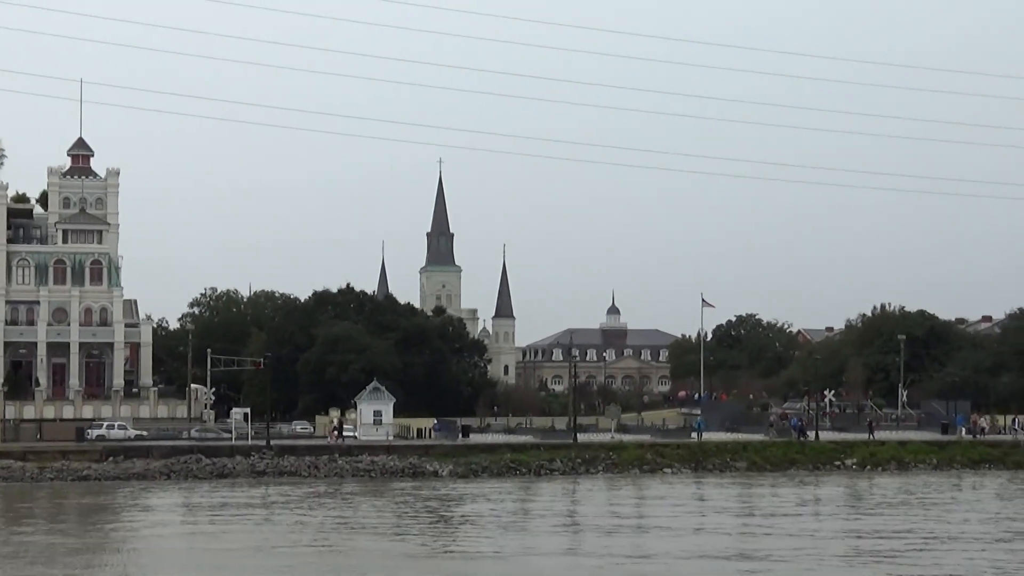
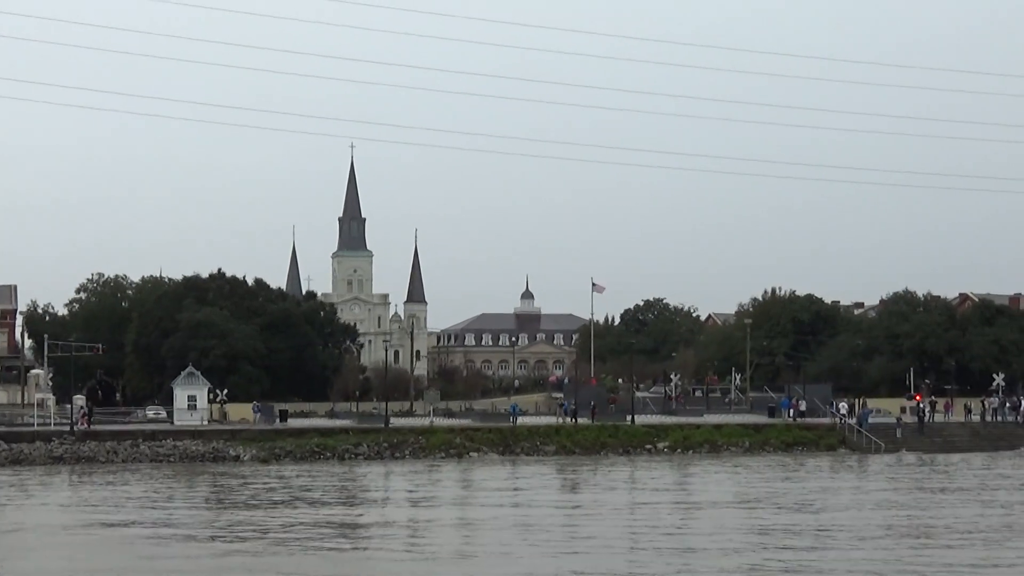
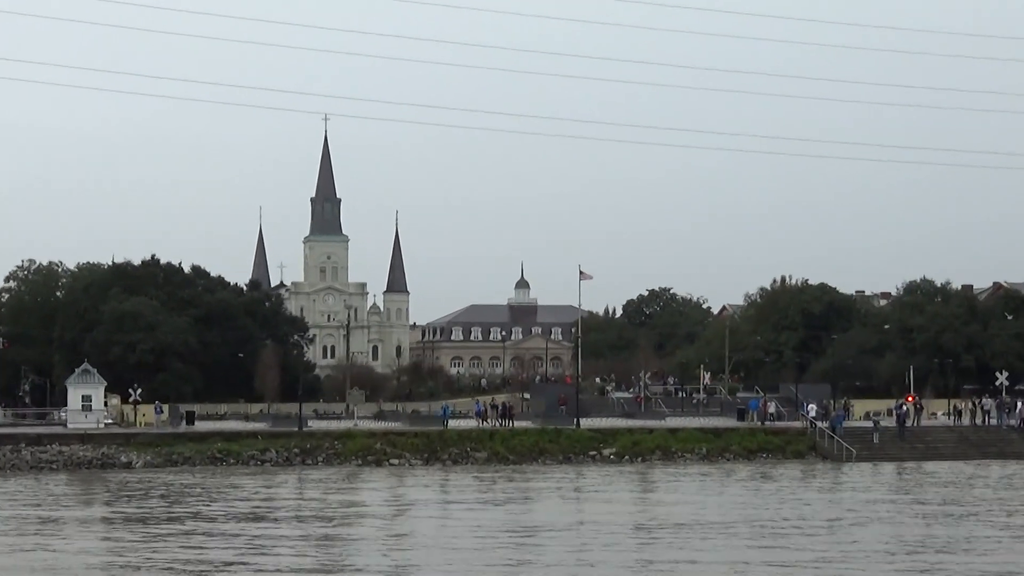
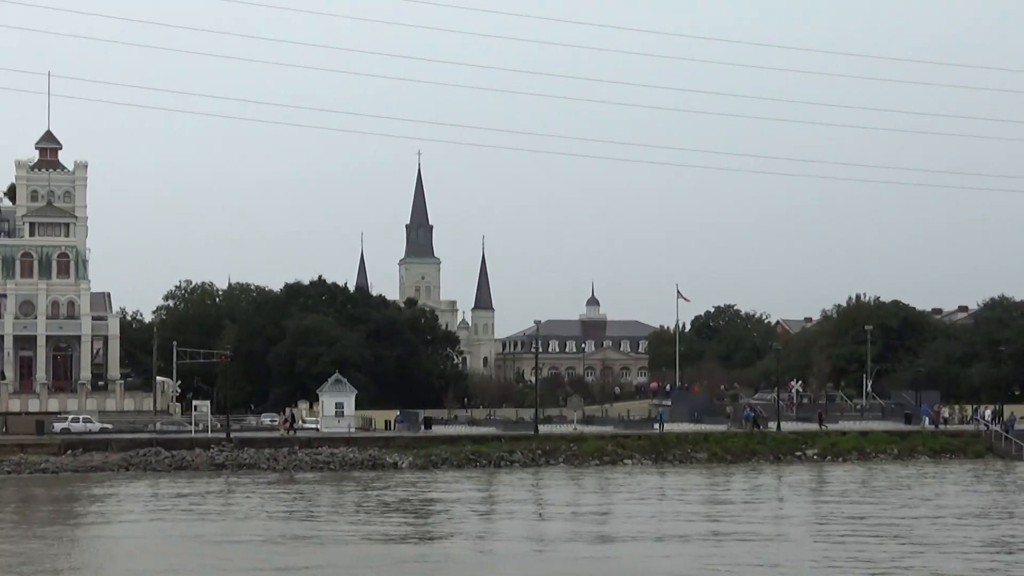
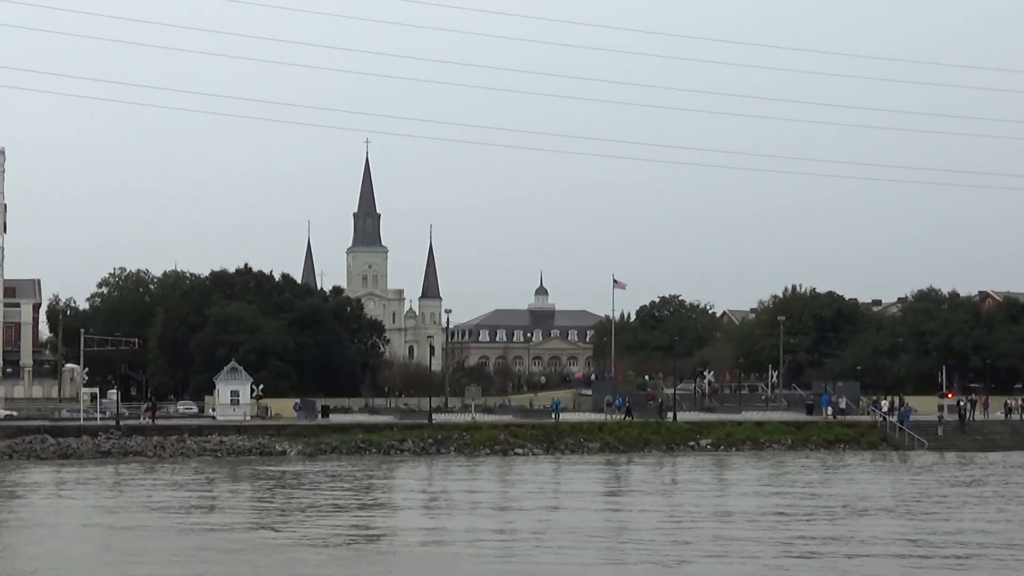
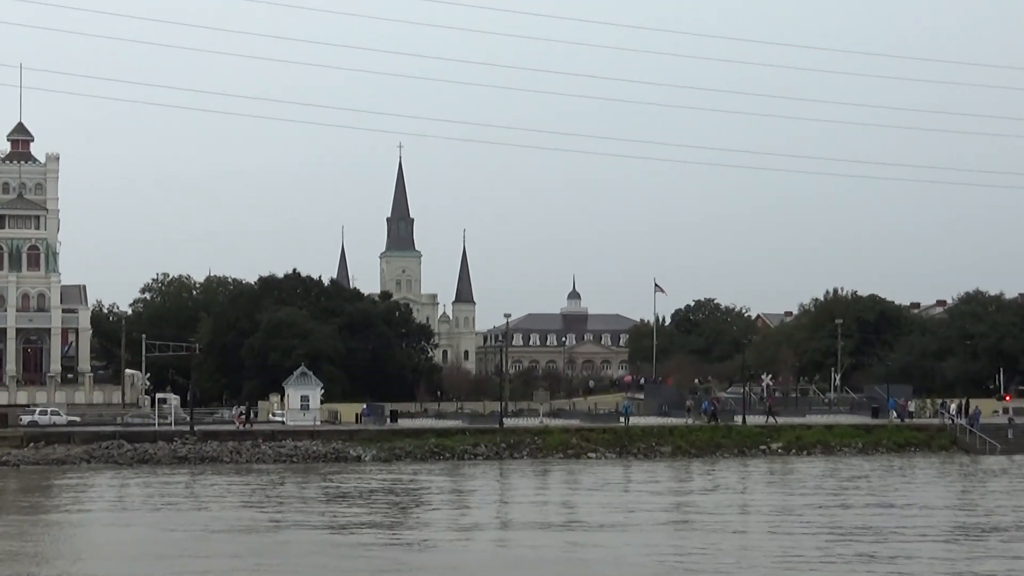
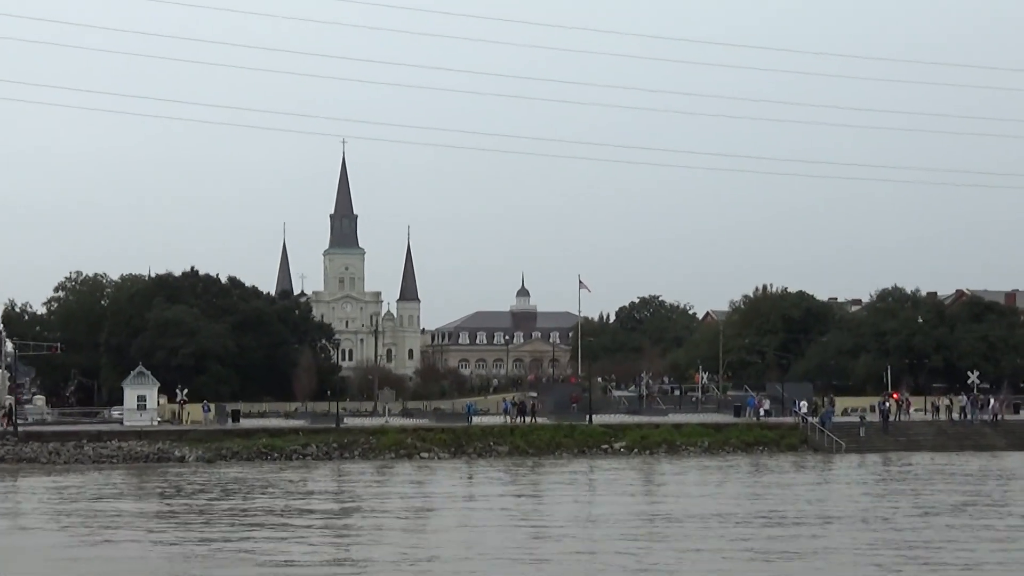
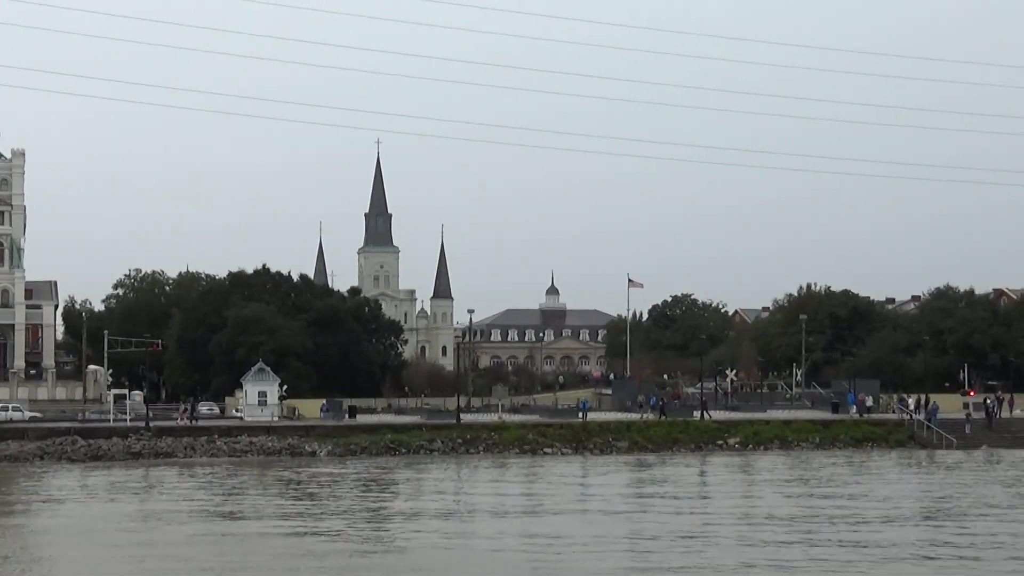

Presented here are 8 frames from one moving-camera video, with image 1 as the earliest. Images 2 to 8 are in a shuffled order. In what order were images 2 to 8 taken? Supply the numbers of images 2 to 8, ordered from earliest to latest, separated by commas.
4, 6, 8, 5, 2, 7, 3
